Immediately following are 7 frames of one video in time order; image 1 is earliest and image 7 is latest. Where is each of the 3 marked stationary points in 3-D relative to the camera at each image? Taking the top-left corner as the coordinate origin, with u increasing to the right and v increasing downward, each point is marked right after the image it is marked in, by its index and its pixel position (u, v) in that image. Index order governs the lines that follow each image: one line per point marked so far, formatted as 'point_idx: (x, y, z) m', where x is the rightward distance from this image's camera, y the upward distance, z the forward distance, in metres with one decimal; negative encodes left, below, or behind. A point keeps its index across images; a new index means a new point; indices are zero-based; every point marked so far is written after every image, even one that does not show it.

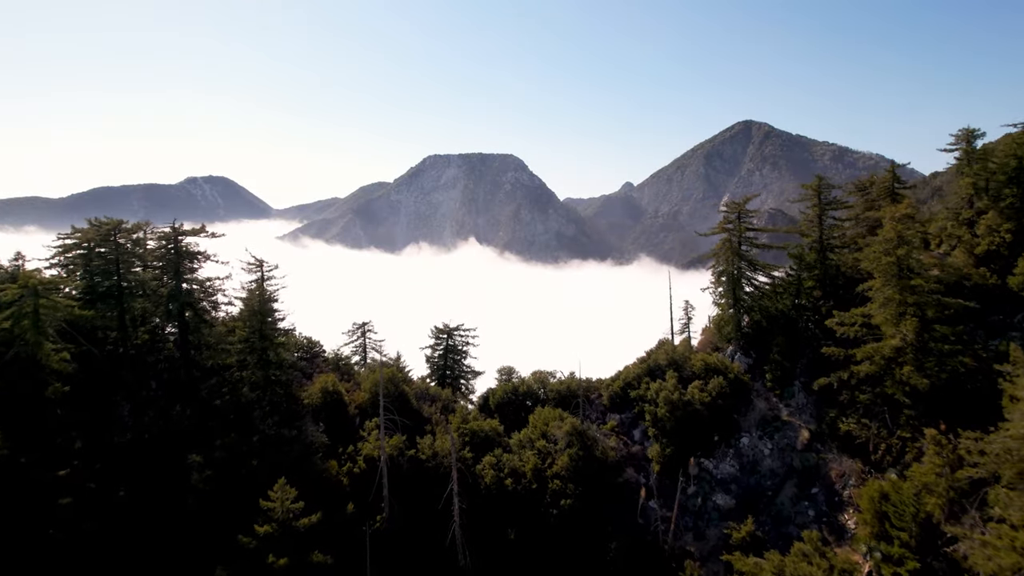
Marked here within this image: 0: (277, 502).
0: (-6.1, -5.5, +17.8) m
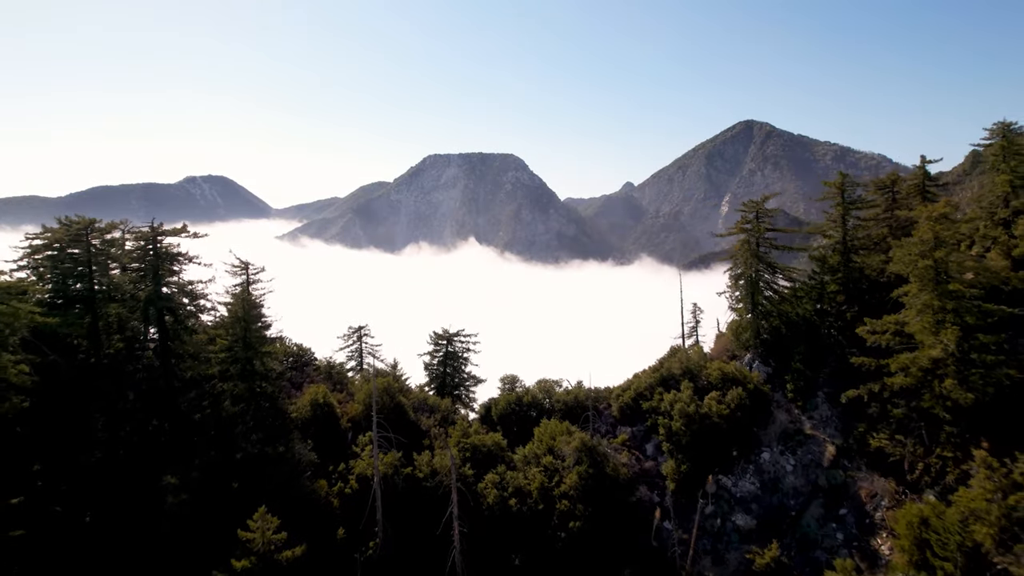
0: (-5.9, -5.7, +16.0) m
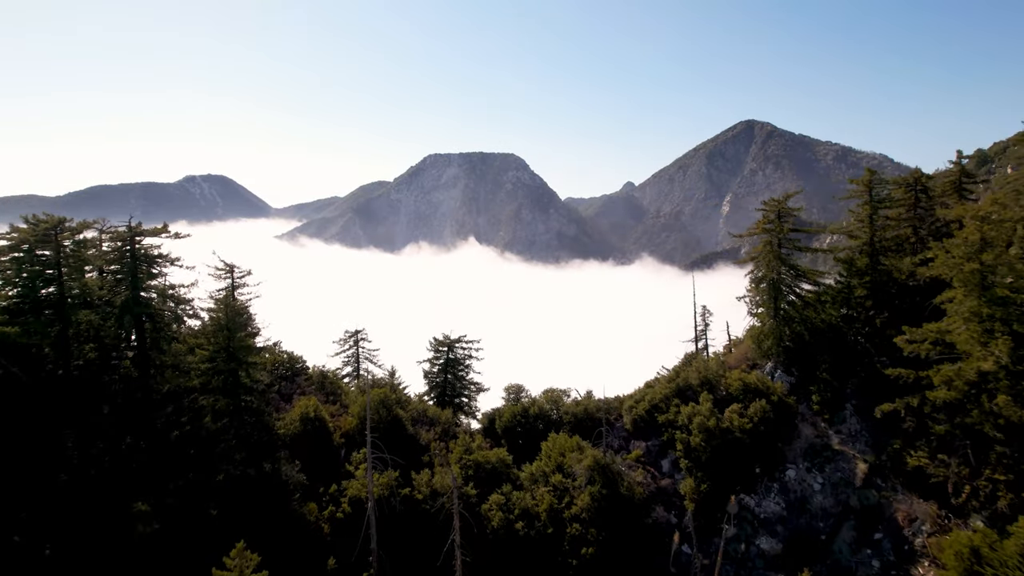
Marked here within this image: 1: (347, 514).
0: (-5.7, -5.8, +14.2) m
1: (-4.7, -6.4, +19.6) m
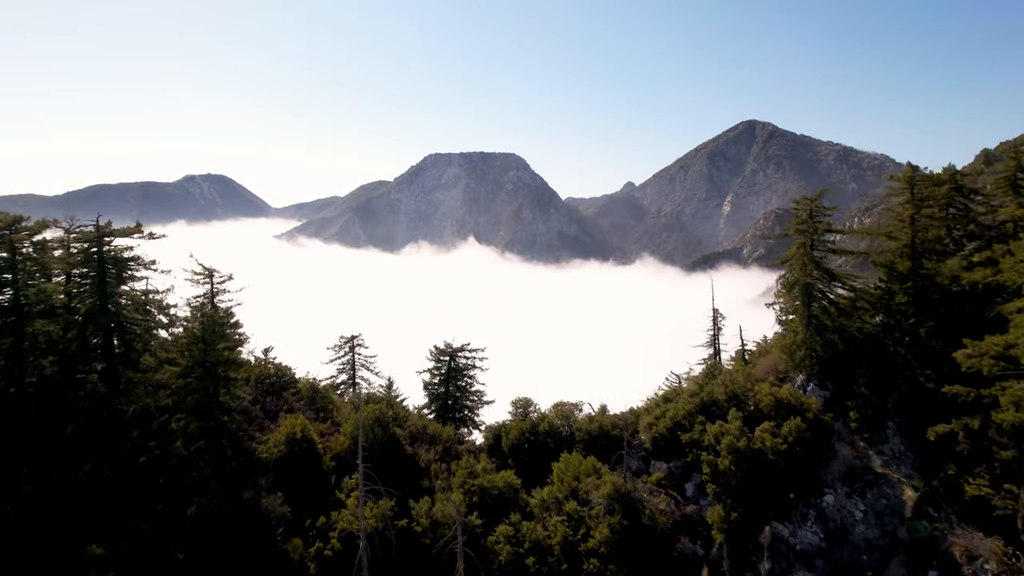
0: (-5.4, -6.0, +11.9) m
1: (-4.4, -6.6, +17.3) m
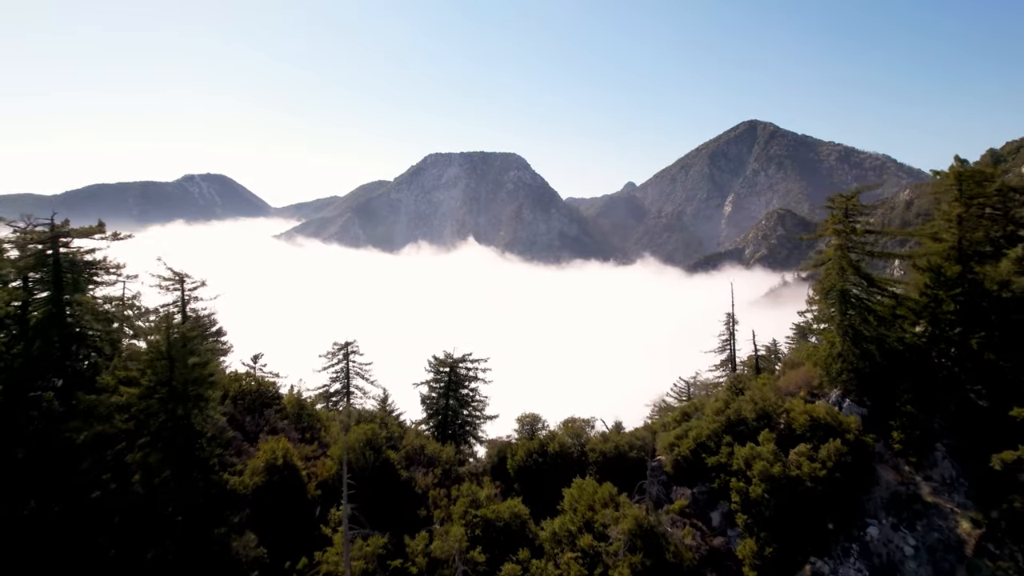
0: (-5.2, -6.2, +9.7) m
1: (-4.2, -6.8, +15.1) m
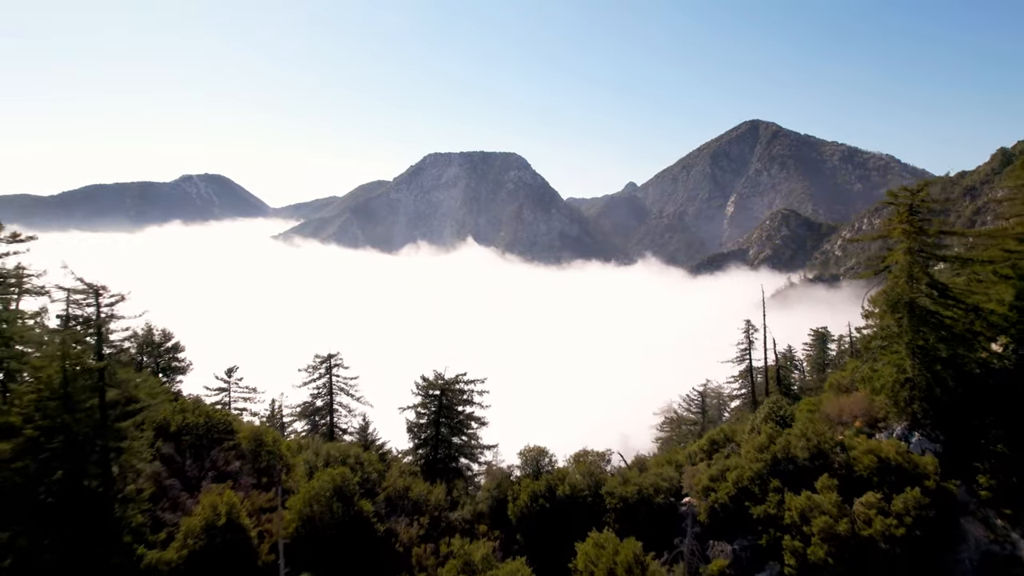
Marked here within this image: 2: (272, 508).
0: (-5.2, -6.5, +5.9) m
1: (-4.2, -7.1, +11.4) m
2: (-5.5, -5.0, +16.1) m
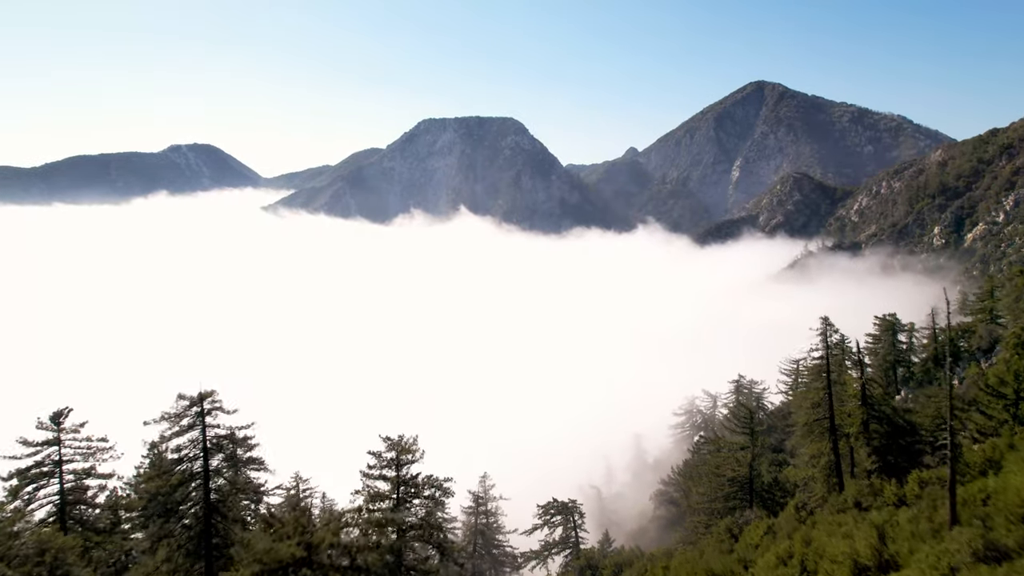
0: (-5.8, -7.8, -6.5) m
1: (-4.8, -8.1, -1.0) m
2: (-6.2, -5.8, +3.6) m
